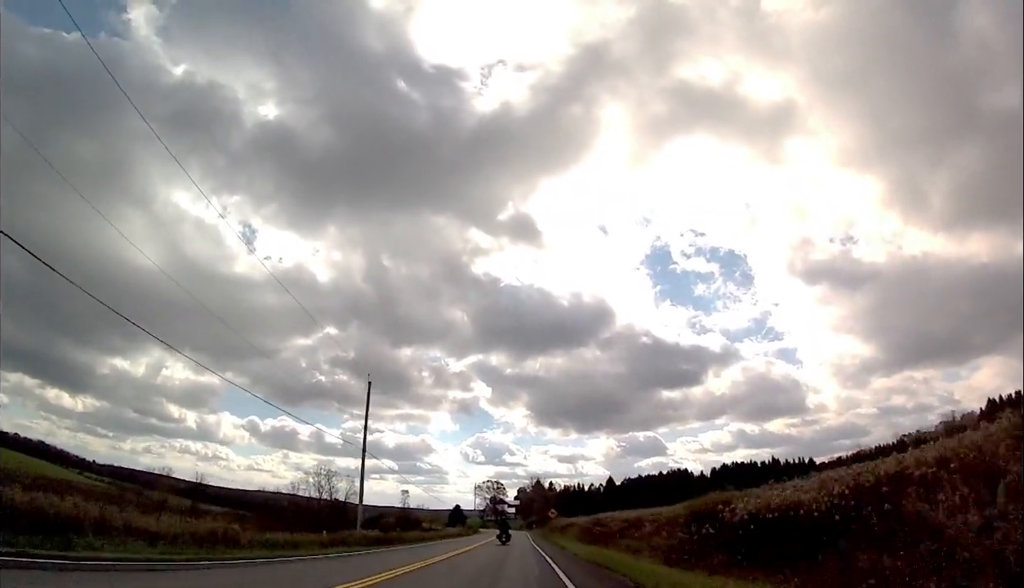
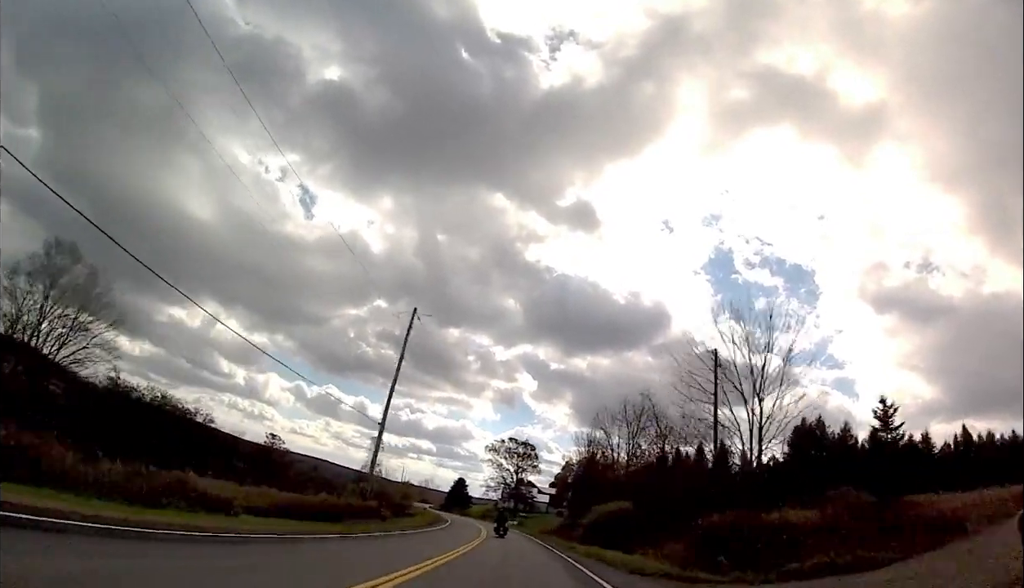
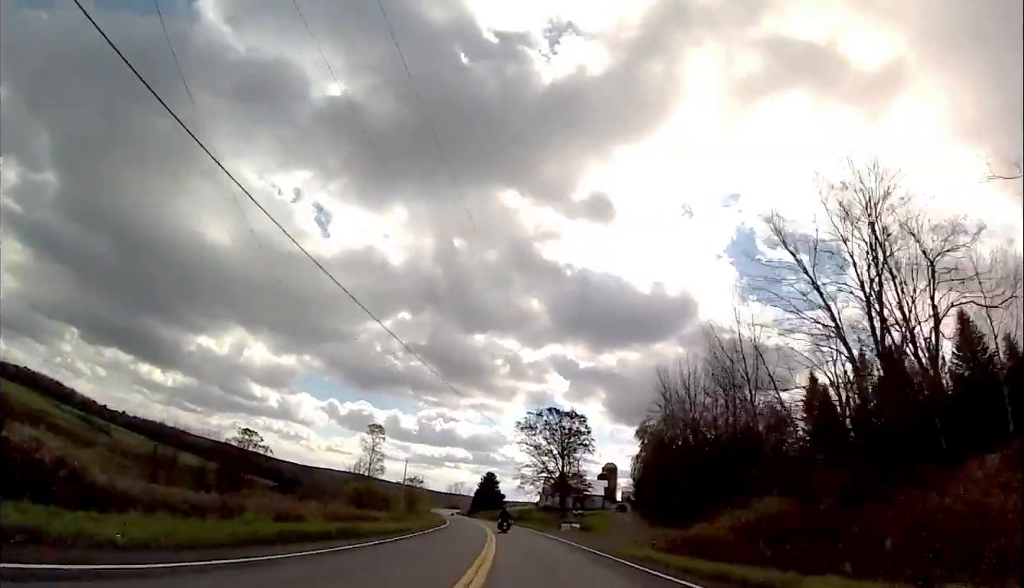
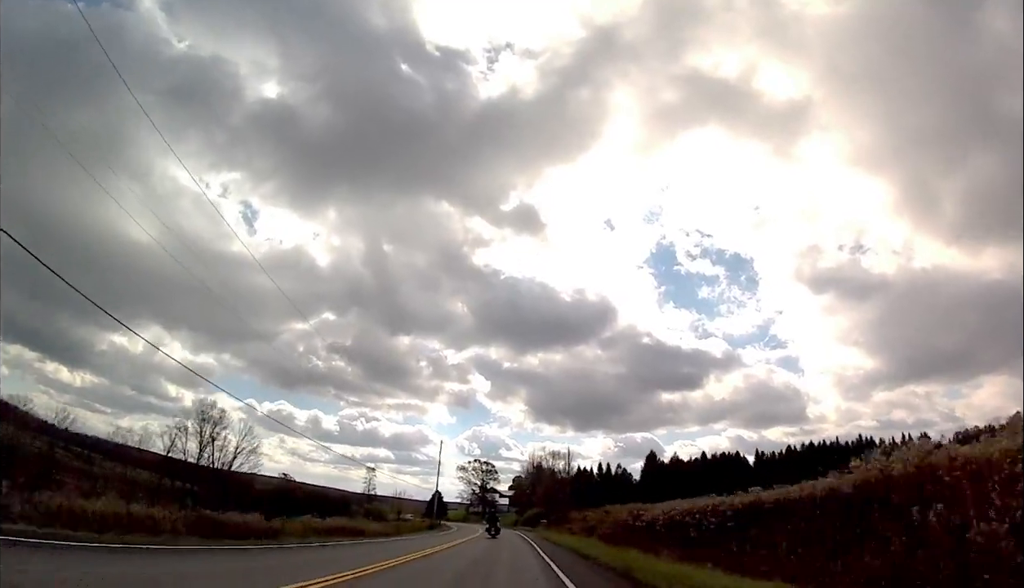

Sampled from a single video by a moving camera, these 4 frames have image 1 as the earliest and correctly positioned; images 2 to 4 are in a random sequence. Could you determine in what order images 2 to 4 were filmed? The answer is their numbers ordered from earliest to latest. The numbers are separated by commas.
4, 2, 3
